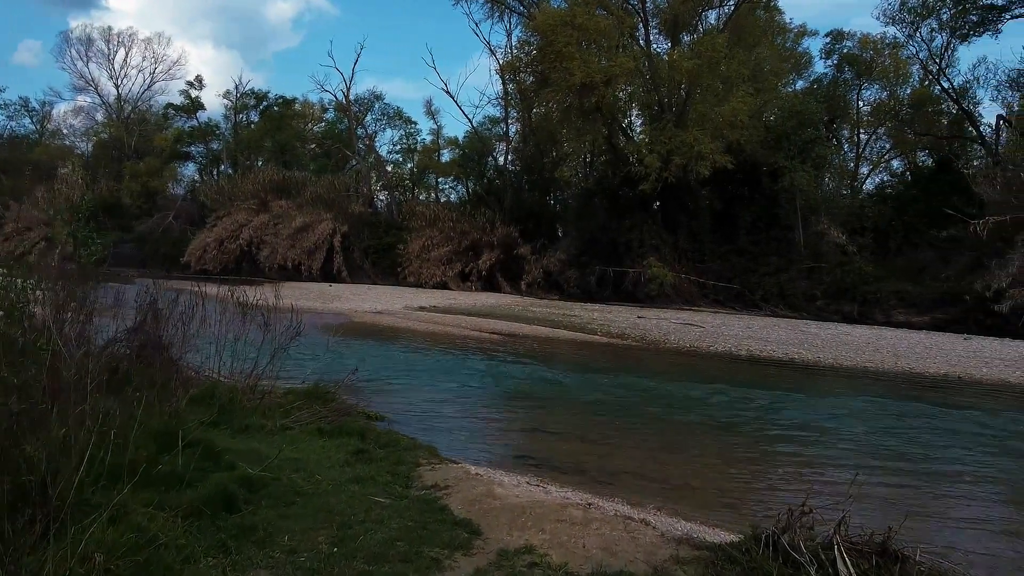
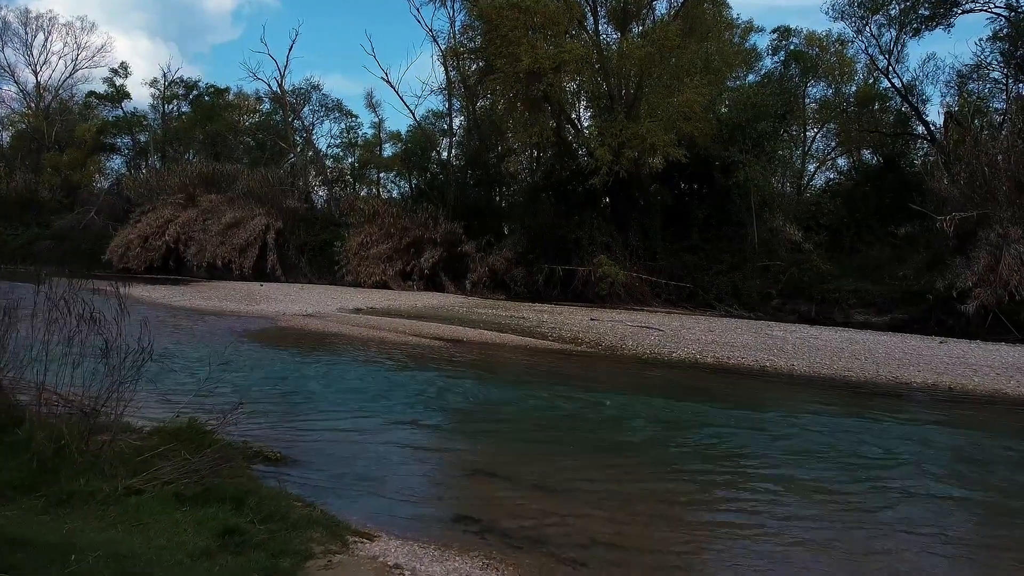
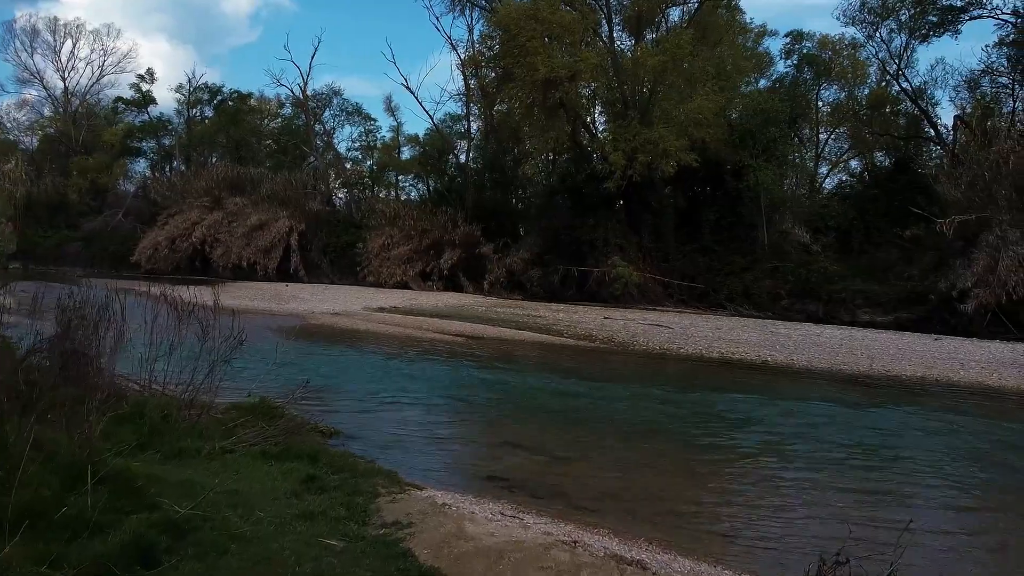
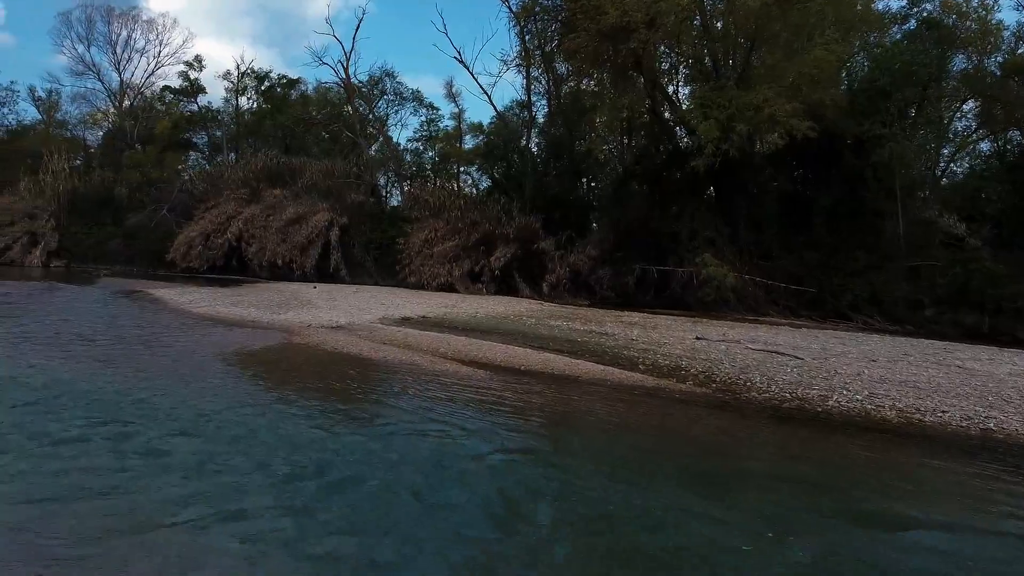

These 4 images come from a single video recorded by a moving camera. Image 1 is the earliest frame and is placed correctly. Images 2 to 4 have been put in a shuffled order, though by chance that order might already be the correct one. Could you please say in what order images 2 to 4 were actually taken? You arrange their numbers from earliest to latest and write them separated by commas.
3, 2, 4
